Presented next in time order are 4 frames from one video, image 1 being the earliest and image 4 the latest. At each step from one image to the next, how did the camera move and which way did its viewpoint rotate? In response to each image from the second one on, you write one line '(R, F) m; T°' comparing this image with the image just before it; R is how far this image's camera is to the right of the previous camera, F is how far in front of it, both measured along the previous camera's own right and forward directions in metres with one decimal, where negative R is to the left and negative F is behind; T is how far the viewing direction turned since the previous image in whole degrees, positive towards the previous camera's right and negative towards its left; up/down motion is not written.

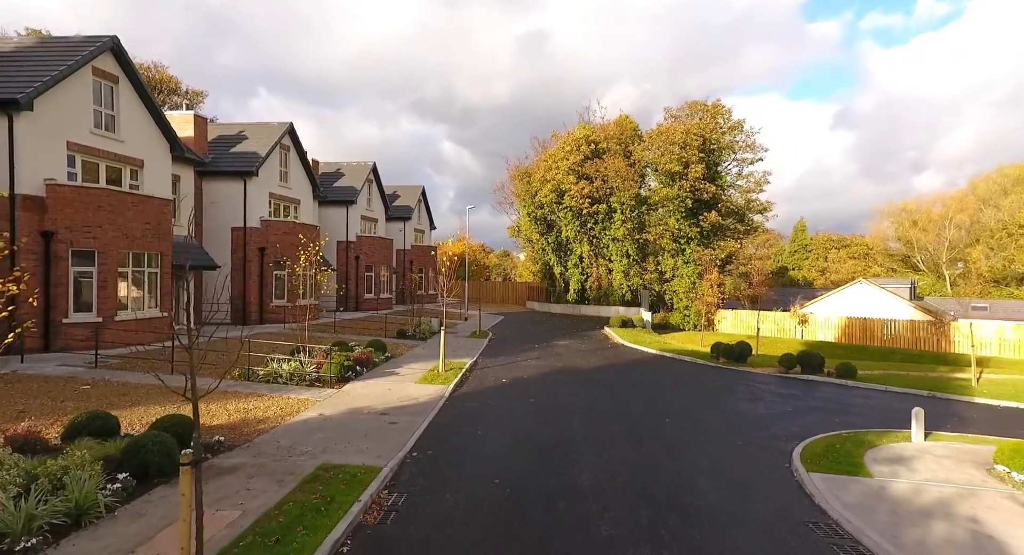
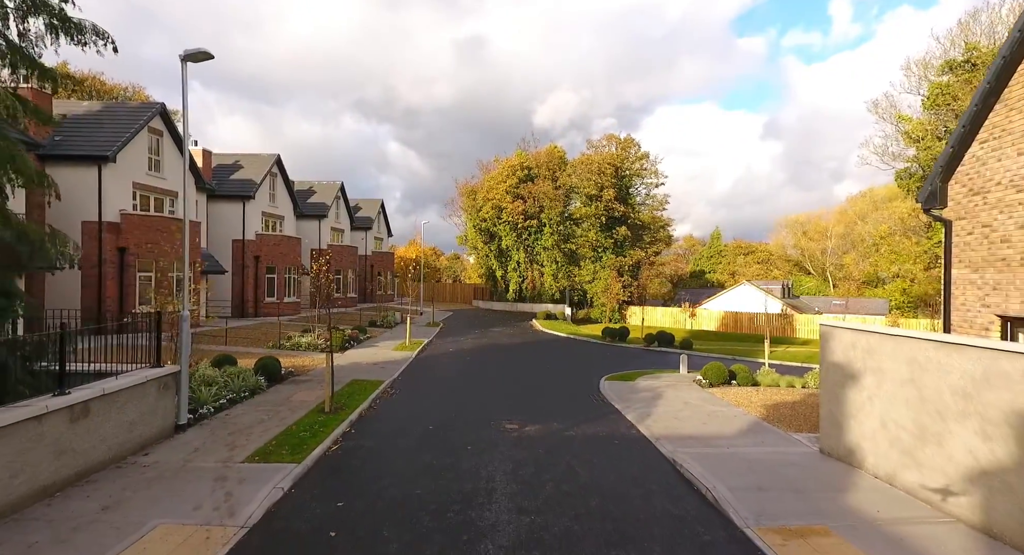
(+0.3, -7.7) m; +5°
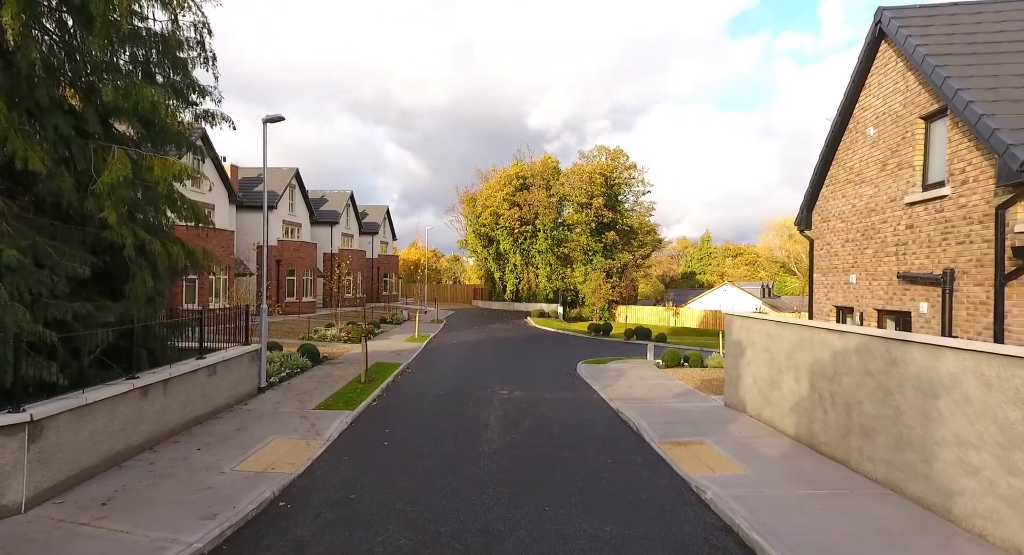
(+0.2, -3.6) m; 0°
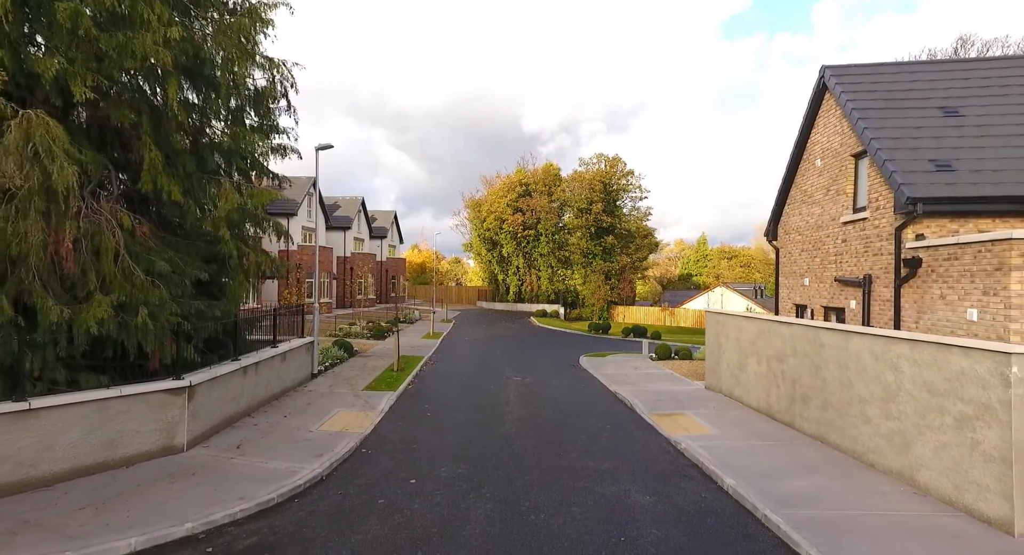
(-0.4, -2.4) m; 0°
